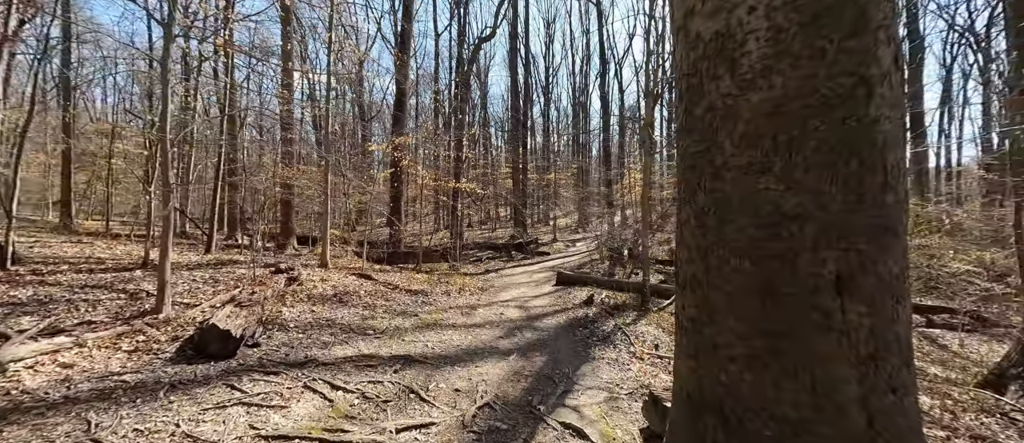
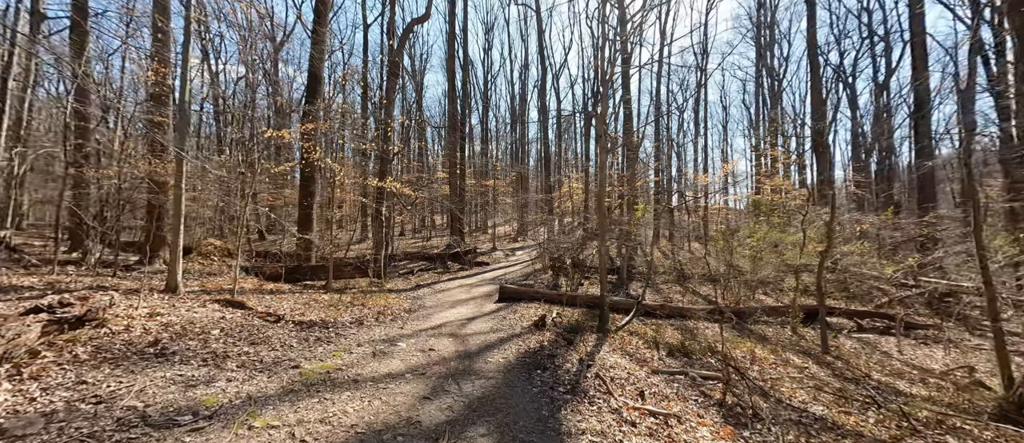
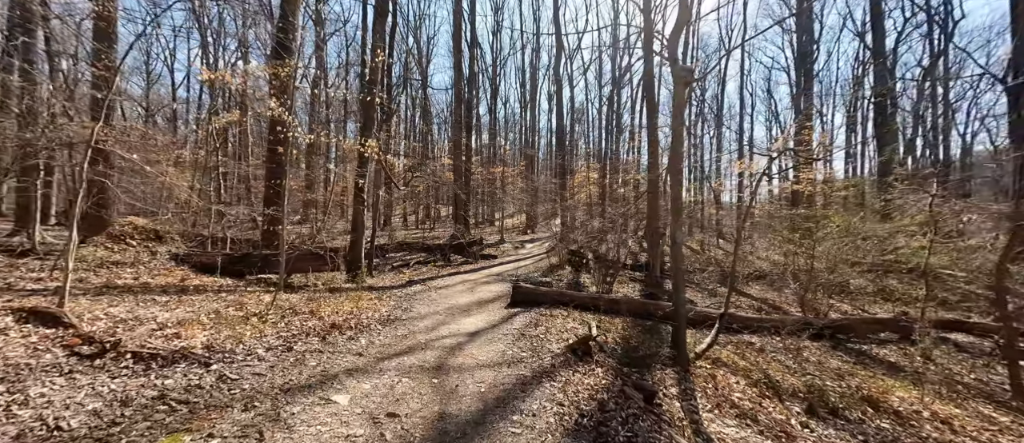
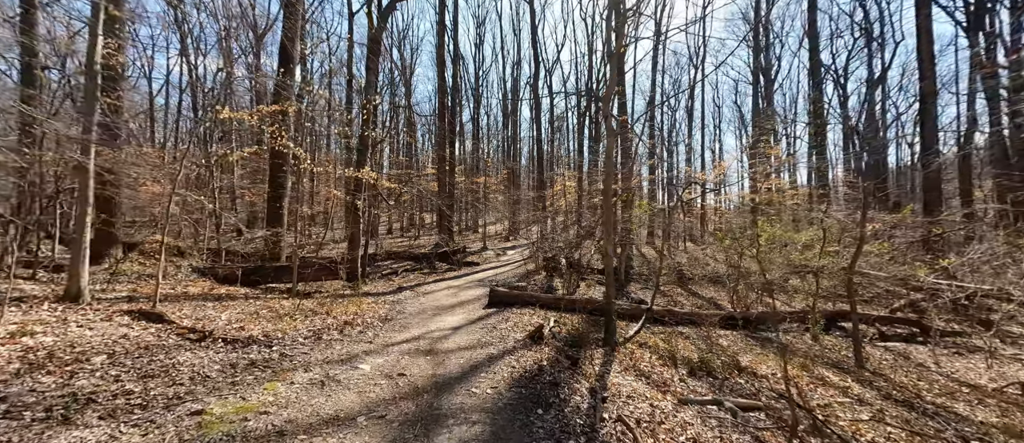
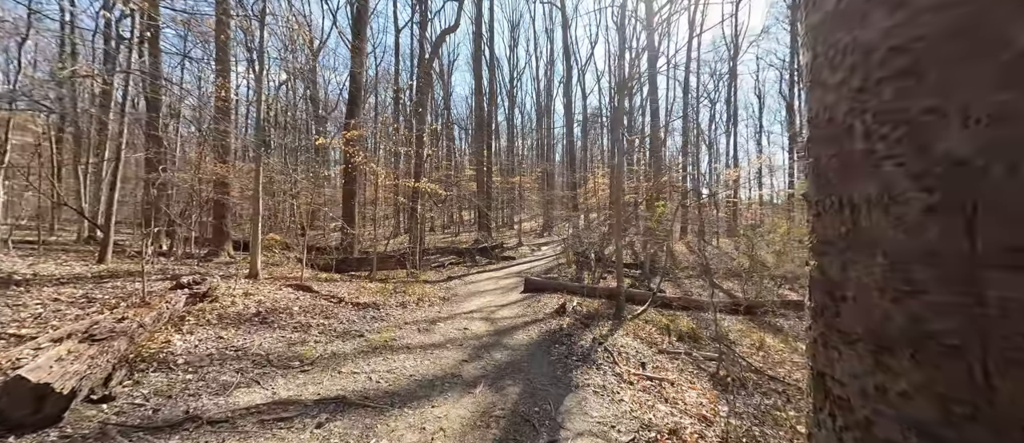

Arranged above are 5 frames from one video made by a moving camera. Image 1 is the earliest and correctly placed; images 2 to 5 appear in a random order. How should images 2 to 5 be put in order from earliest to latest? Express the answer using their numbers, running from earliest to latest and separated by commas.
5, 2, 4, 3
